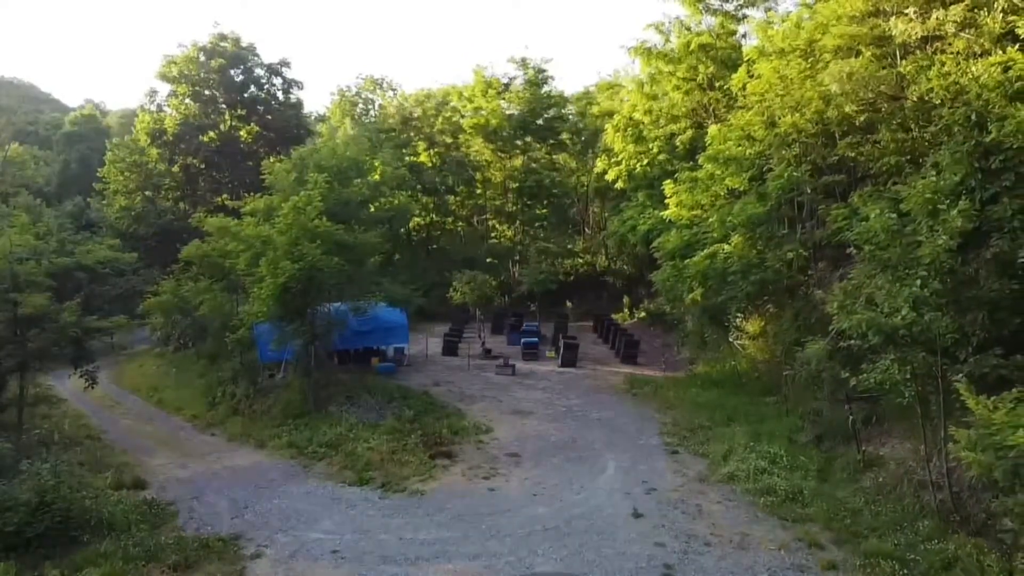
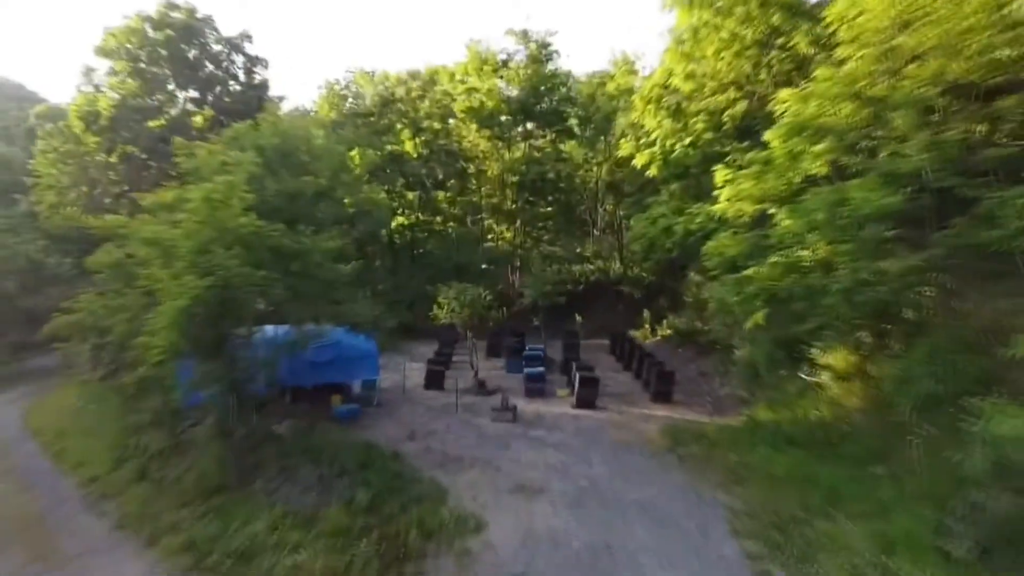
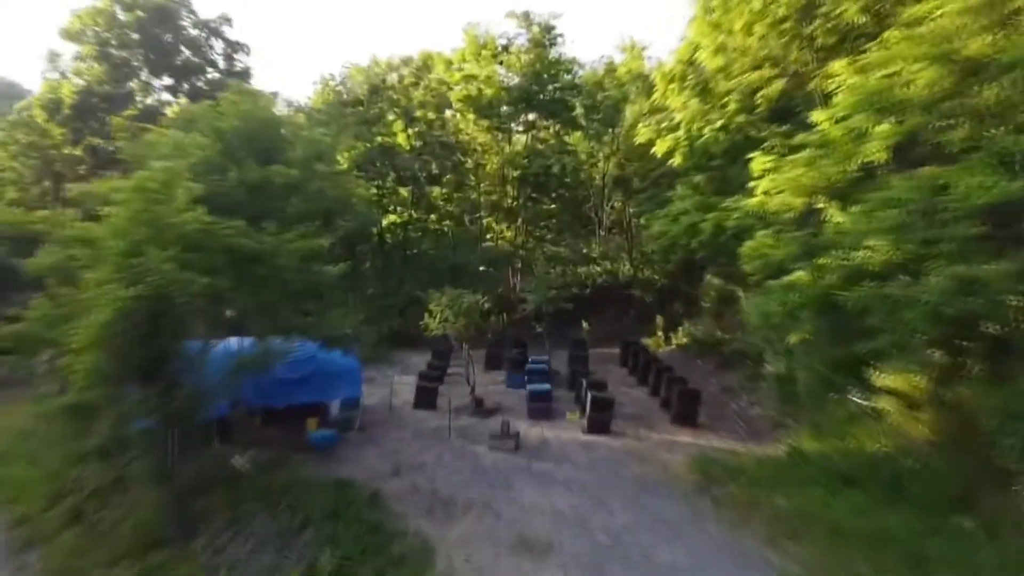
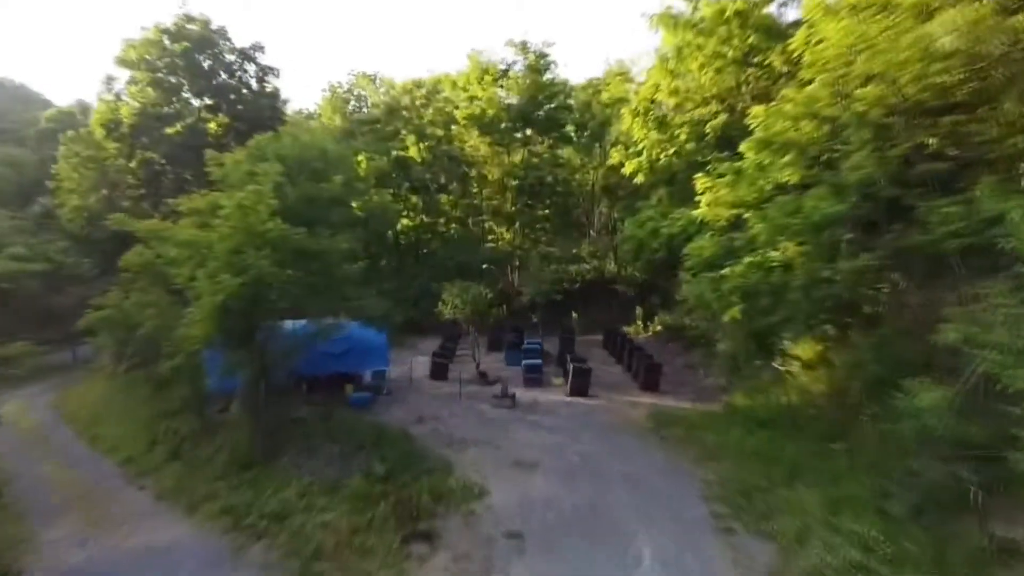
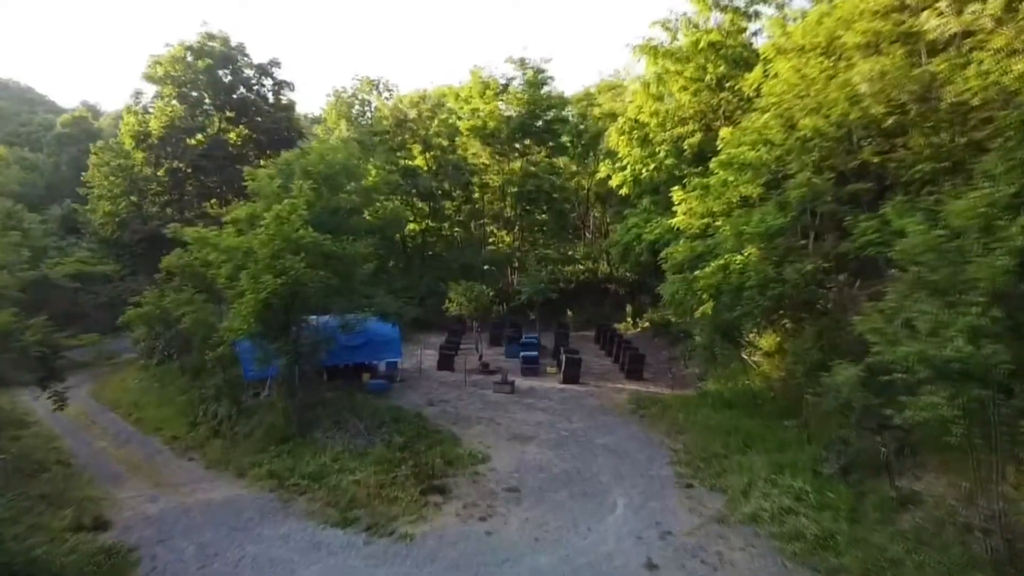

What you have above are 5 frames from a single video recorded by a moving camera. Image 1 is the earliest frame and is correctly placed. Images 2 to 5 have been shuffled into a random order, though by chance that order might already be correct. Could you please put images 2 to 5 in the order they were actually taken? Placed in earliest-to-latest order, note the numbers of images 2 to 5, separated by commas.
5, 4, 2, 3
